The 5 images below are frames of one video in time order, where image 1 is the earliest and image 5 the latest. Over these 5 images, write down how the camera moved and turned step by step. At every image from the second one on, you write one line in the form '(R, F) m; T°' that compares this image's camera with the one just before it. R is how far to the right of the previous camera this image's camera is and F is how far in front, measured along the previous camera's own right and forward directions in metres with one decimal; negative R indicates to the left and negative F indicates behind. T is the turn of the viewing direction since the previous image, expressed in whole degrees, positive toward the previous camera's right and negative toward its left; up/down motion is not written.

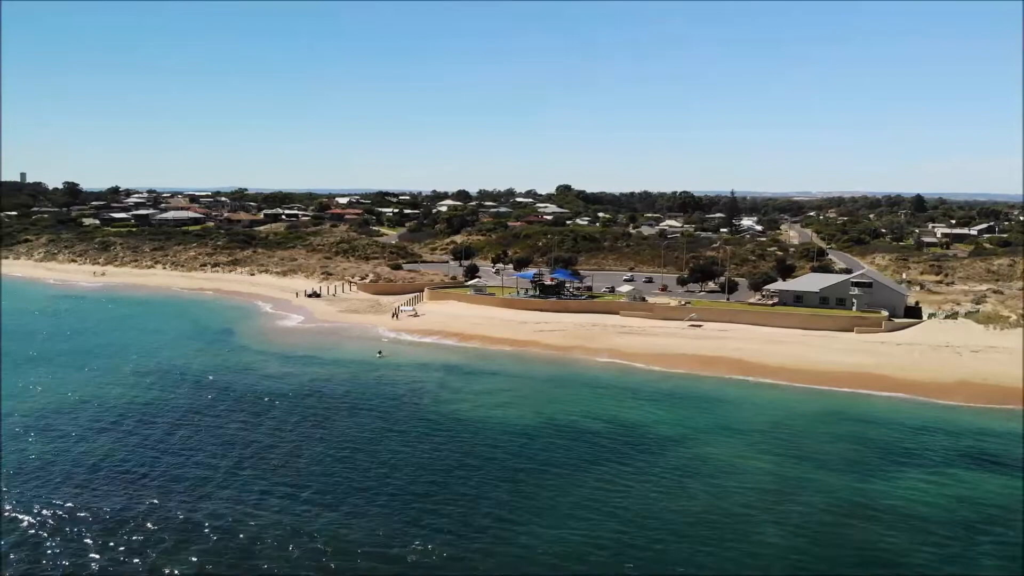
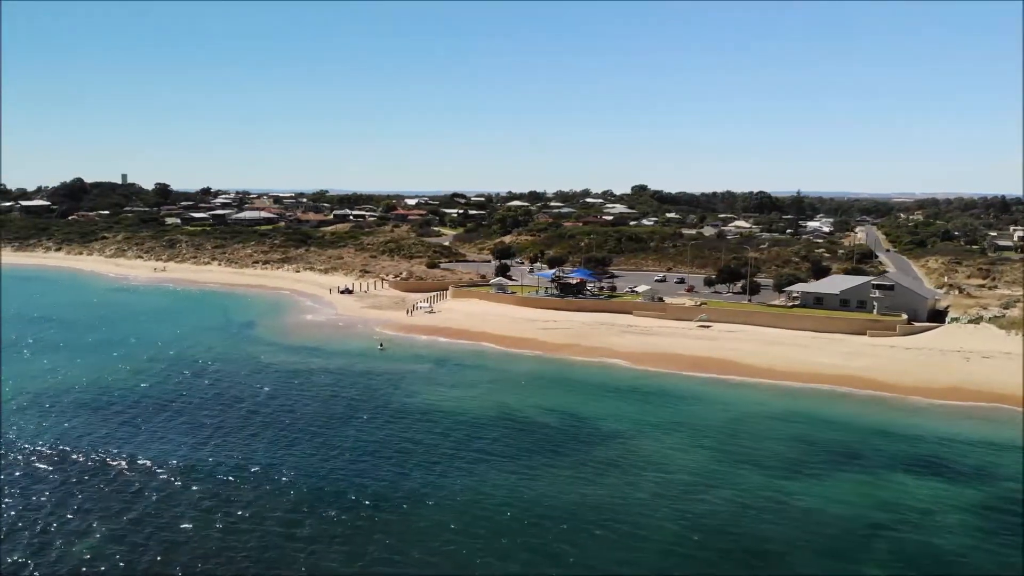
(+3.5, -0.5) m; -5°
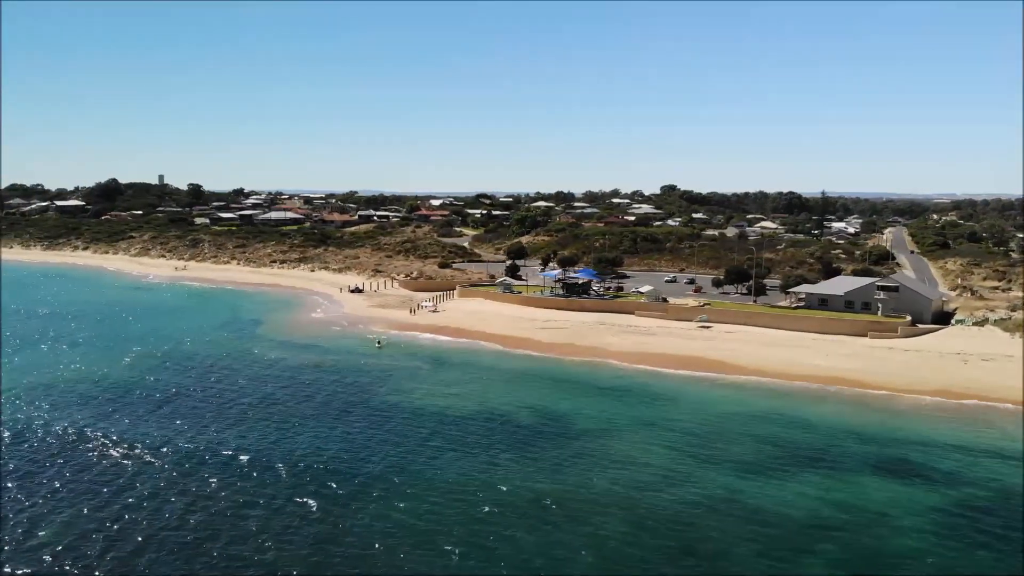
(+1.5, -0.2) m; -2°
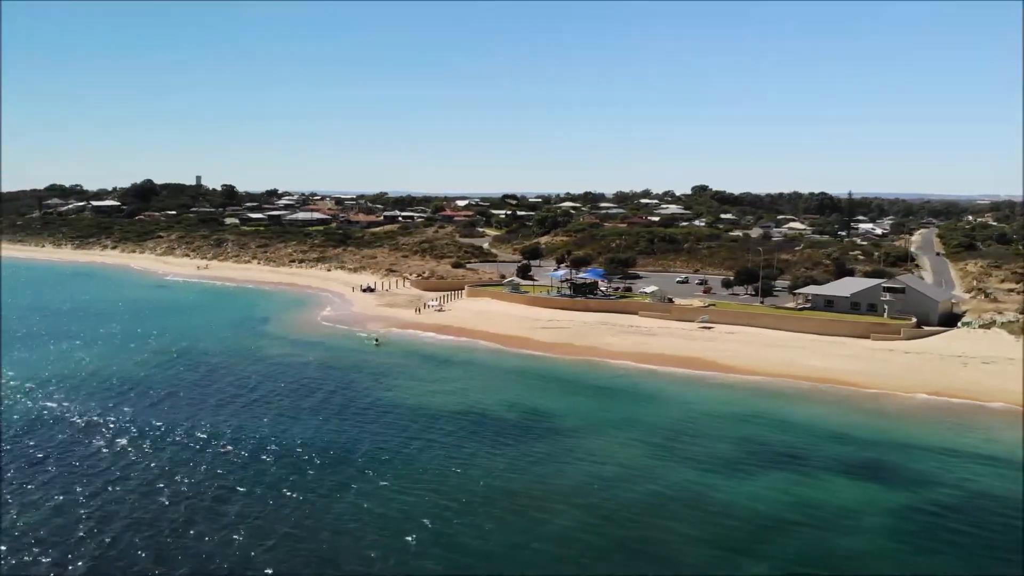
(+1.4, -0.3) m; -2°
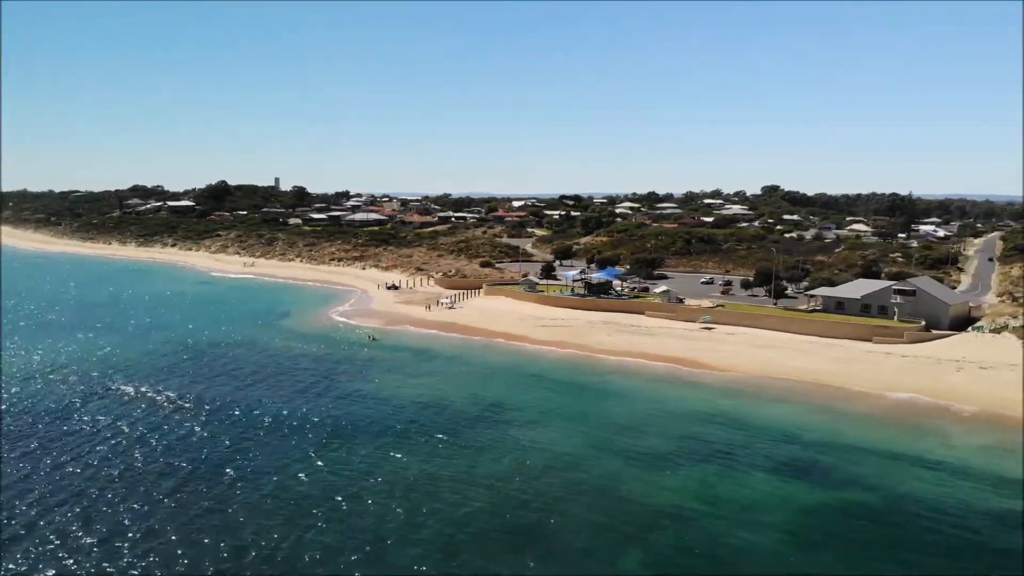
(+3.2, -0.6) m; -4°
